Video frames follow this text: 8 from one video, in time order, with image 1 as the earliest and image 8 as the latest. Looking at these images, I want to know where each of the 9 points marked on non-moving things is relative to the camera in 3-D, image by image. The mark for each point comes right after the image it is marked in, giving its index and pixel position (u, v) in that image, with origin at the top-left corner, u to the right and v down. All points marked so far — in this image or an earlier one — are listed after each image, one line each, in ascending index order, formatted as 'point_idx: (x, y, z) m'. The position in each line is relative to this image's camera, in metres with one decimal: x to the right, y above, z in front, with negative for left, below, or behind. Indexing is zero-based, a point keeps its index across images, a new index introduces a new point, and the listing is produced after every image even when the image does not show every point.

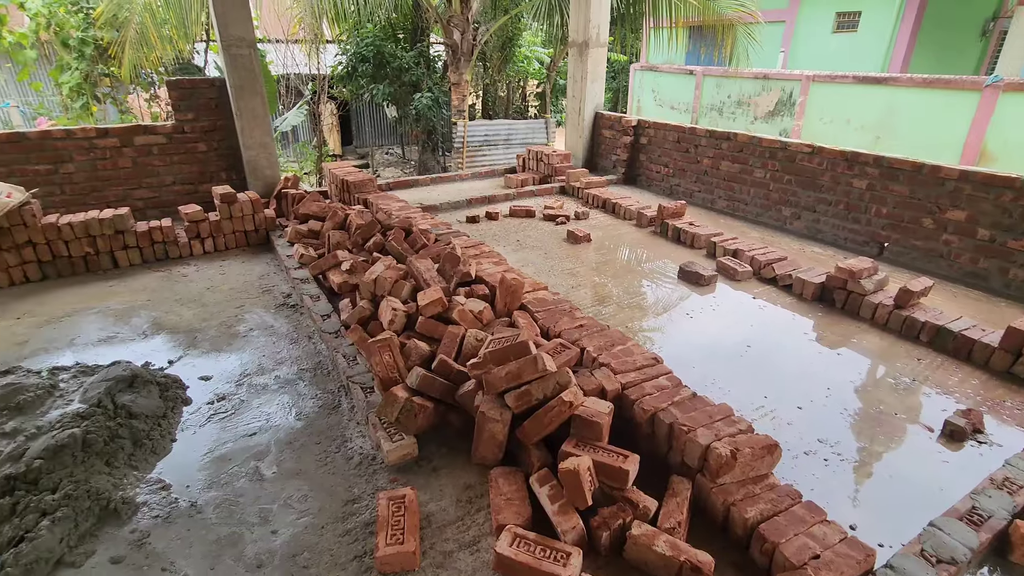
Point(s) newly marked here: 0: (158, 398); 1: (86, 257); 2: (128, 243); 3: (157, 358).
0: (-1.6, -0.5, +2.3) m
1: (-3.1, +0.2, +3.8) m
2: (-2.8, +0.3, +3.9) m
3: (-1.9, -0.4, +2.8) m
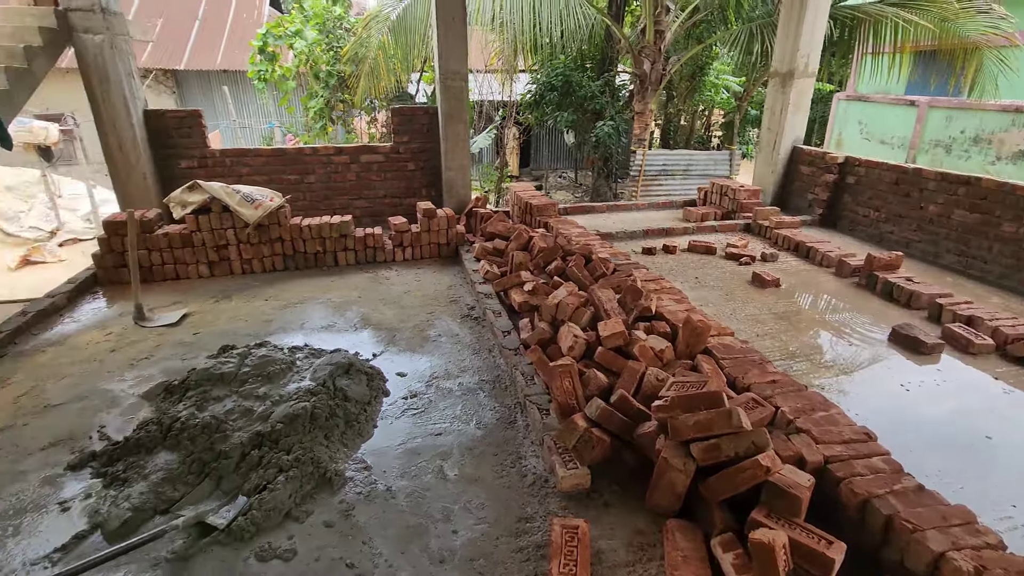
0: (-0.7, -0.5, +2.7) m
1: (-1.7, +0.3, +4.5) m
2: (-1.4, +0.4, +4.5) m
3: (-0.9, -0.4, +3.2) m
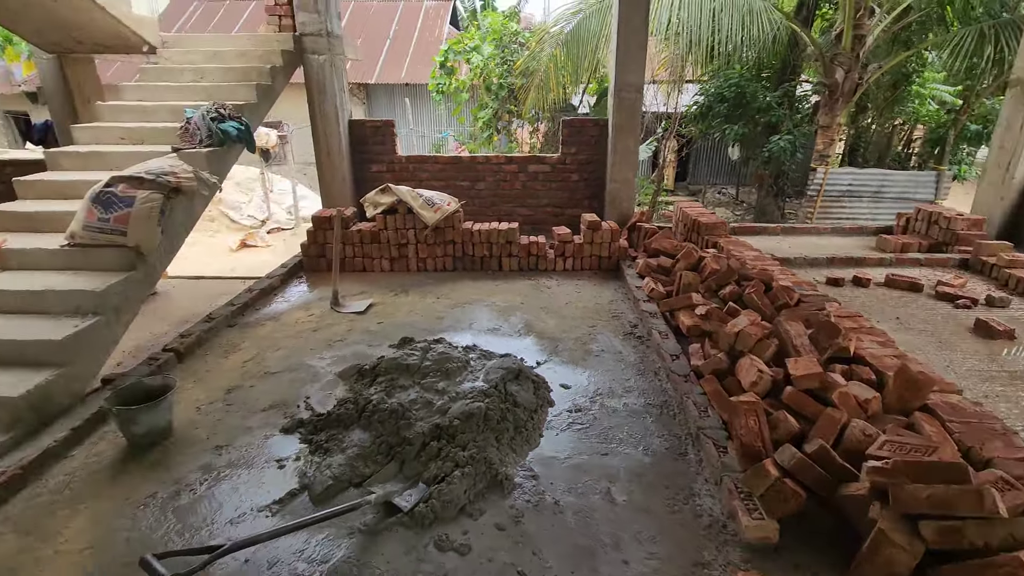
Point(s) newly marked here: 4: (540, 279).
0: (+0.1, -0.5, +2.7) m
1: (-0.3, +0.3, +4.7) m
2: (0.0, +0.3, +4.7) m
3: (+0.1, -0.4, +3.2) m
4: (+0.2, +0.1, +4.5) m
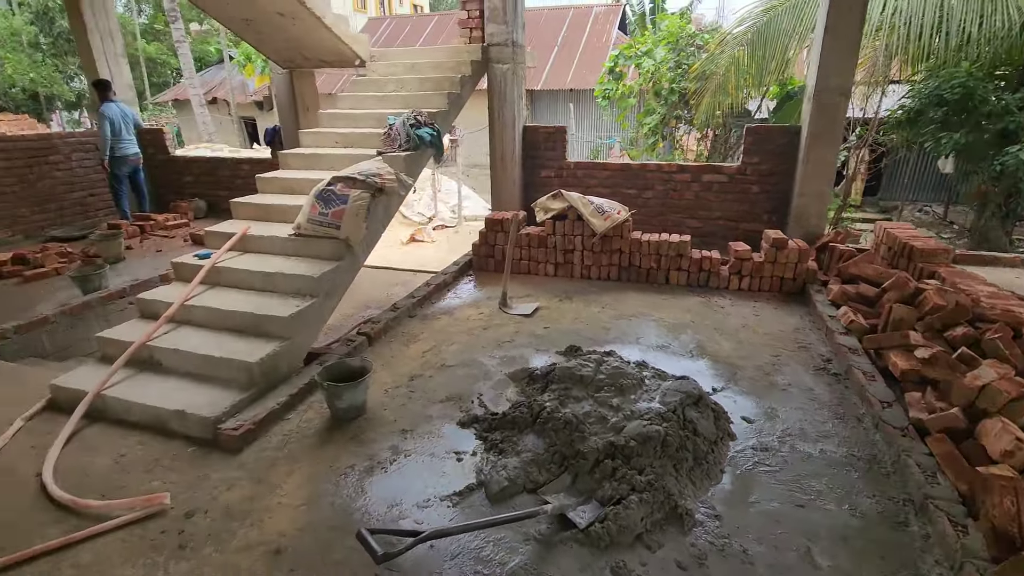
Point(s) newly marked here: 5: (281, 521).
0: (+1.0, -0.6, +2.5) m
1: (+1.2, +0.2, +4.5) m
2: (+1.4, +0.2, +4.4) m
3: (+1.1, -0.5, +3.0) m
4: (+1.6, -0.1, +4.2) m
5: (-0.9, -0.9, +2.0) m
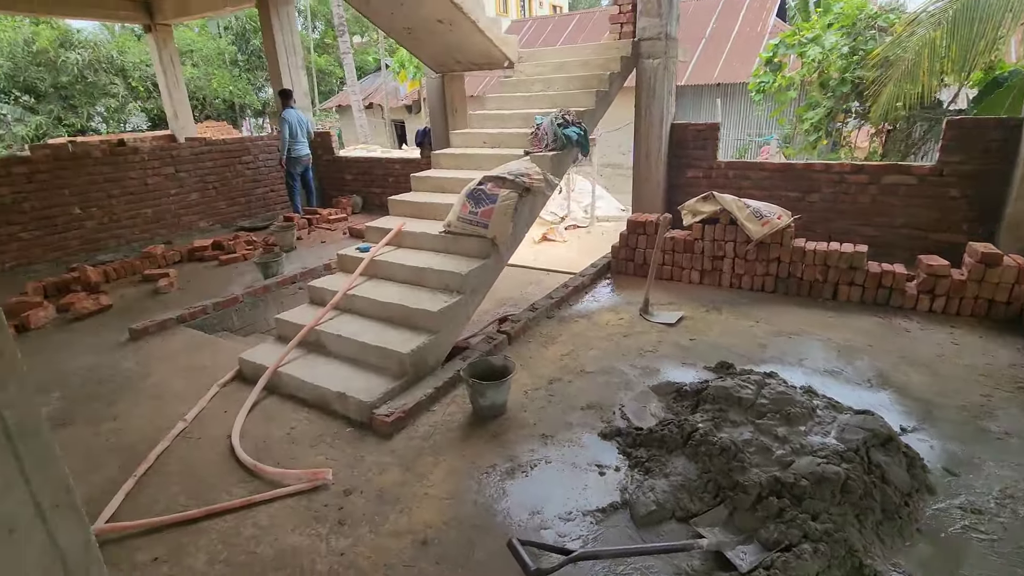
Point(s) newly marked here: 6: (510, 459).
0: (+1.6, -0.7, +2.1) m
1: (+2.3, 0.0, +4.0) m
2: (+2.6, +0.1, +3.9) m
3: (+1.9, -0.6, +2.6) m
4: (+2.7, -0.2, +3.7) m
5: (-0.3, -0.9, +2.1) m
6: (0.0, -0.8, +2.4) m
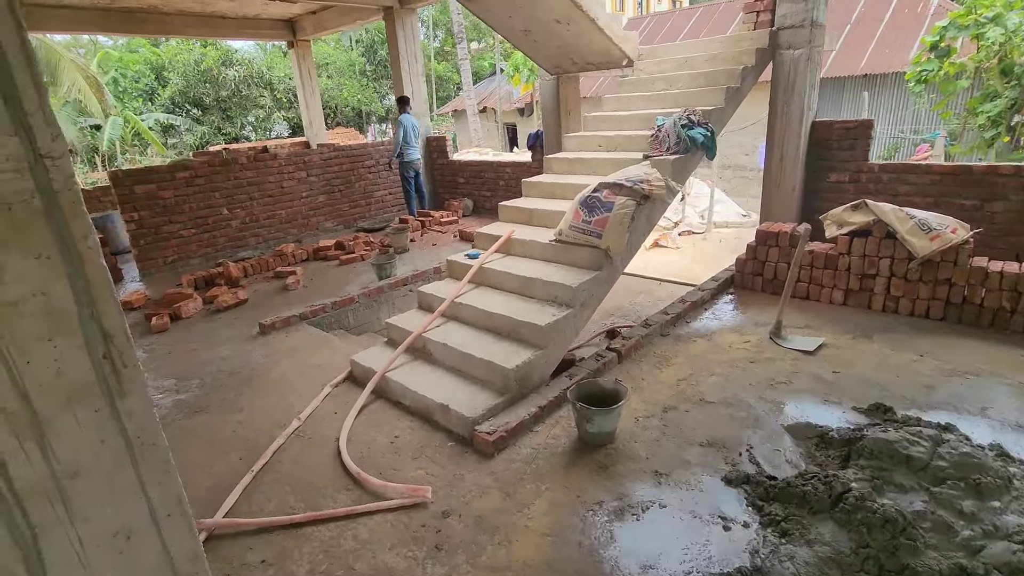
0: (+2.0, -0.9, +1.6) m
1: (+3.1, -0.1, +3.3) m
2: (+3.3, -0.1, +3.1) m
3: (+2.3, -0.8, +2.0) m
4: (+3.3, -0.4, +2.9) m
5: (+0.1, -1.0, +1.9) m
6: (+0.4, -0.9, +2.1) m
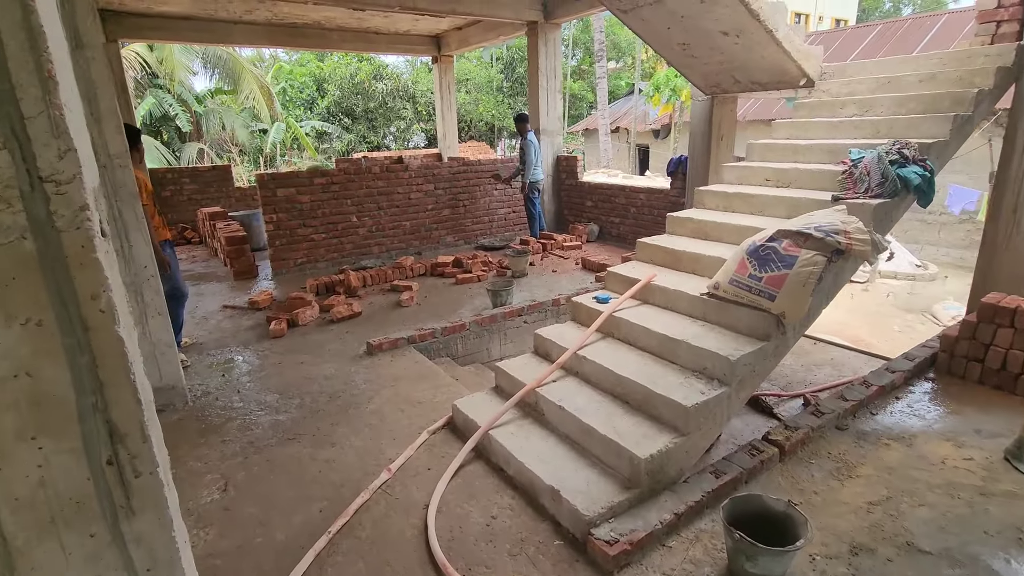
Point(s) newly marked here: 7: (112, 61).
0: (+2.2, -1.3, +0.6) m
1: (+3.7, -0.8, +2.1) m
2: (+3.8, -0.8, +1.9) m
3: (+2.6, -1.3, +0.9) m
4: (+3.8, -1.0, +1.6) m
5: (+0.4, -1.2, +1.4) m
6: (+0.8, -1.1, +1.5) m
7: (-5.2, +3.0, +6.9) m
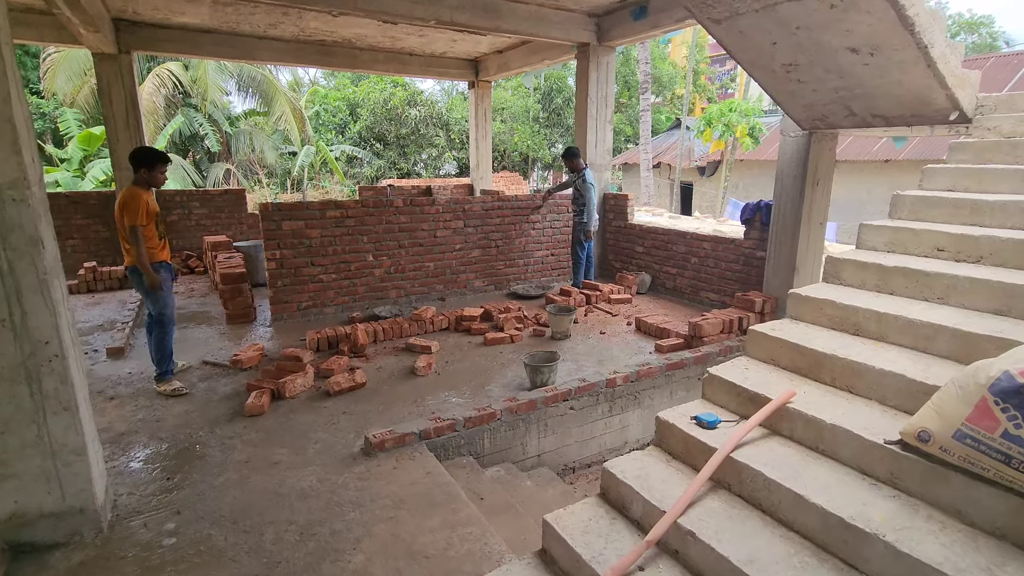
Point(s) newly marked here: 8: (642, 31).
0: (+2.2, -1.7, -0.6) m
1: (+3.8, -1.3, +0.9) m
2: (+4.0, -1.3, +0.6) m
3: (+2.7, -1.7, -0.3) m
4: (+3.9, -1.6, +0.4) m
5: (+0.5, -1.6, +0.3) m
6: (+0.9, -1.5, +0.4) m
7: (-4.7, +2.5, +6.2) m
8: (+1.5, +2.9, +5.9) m
